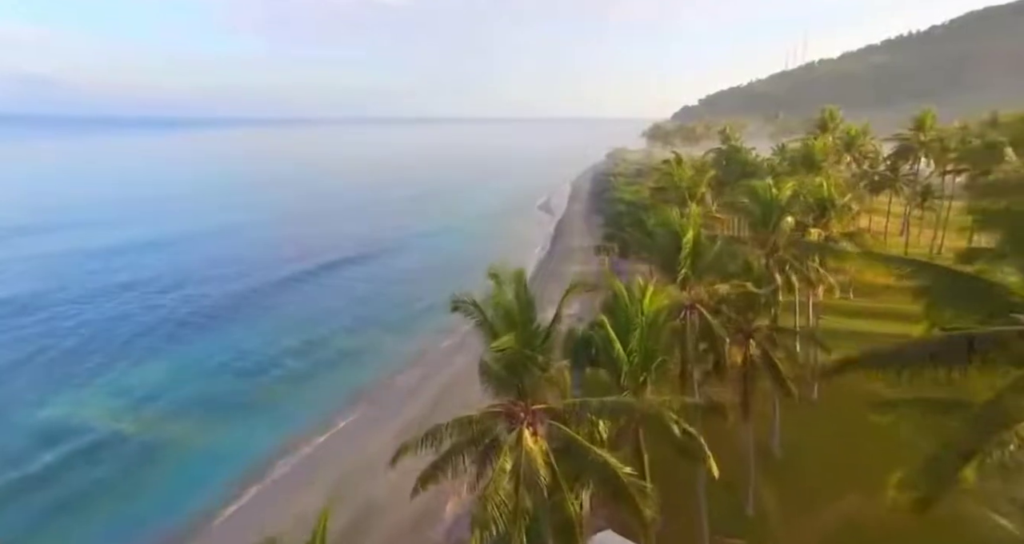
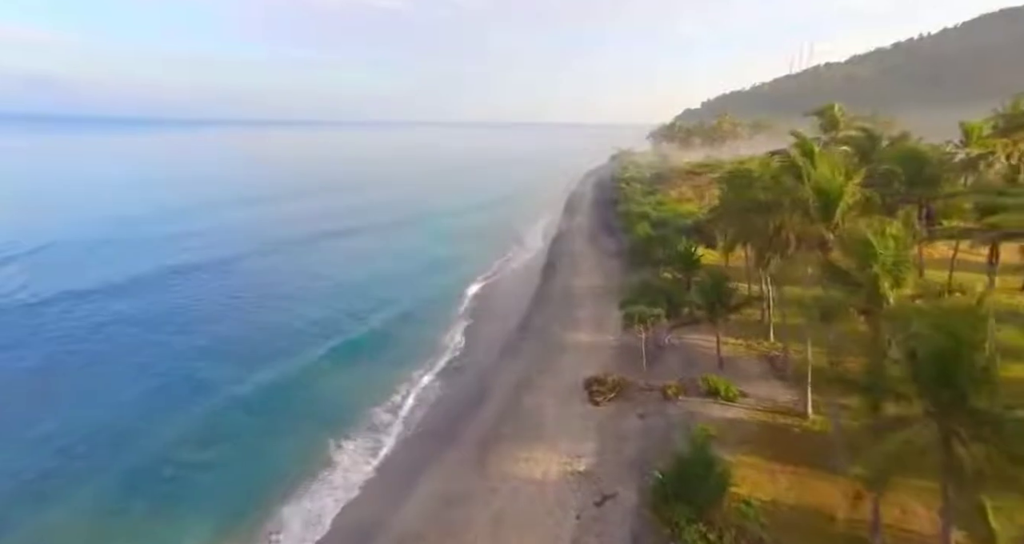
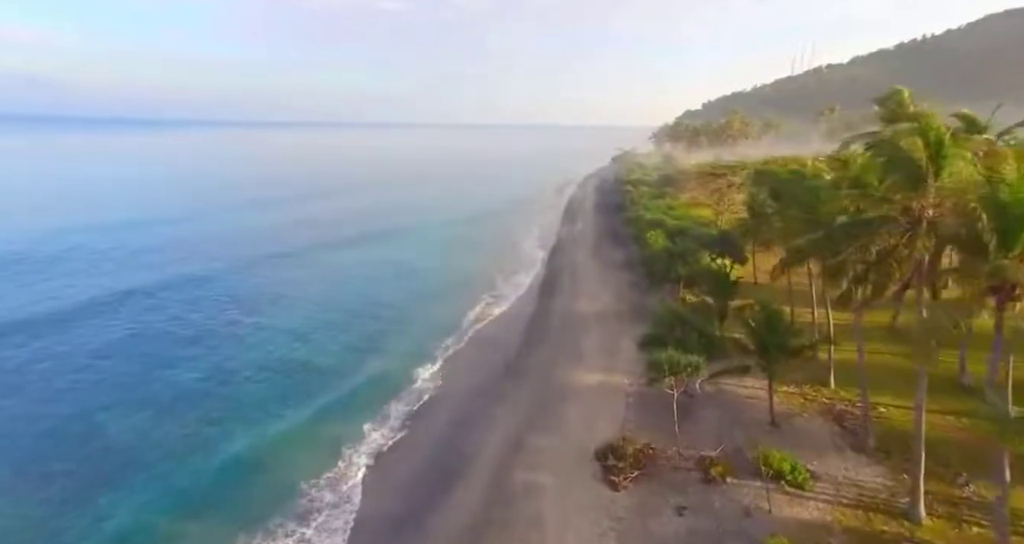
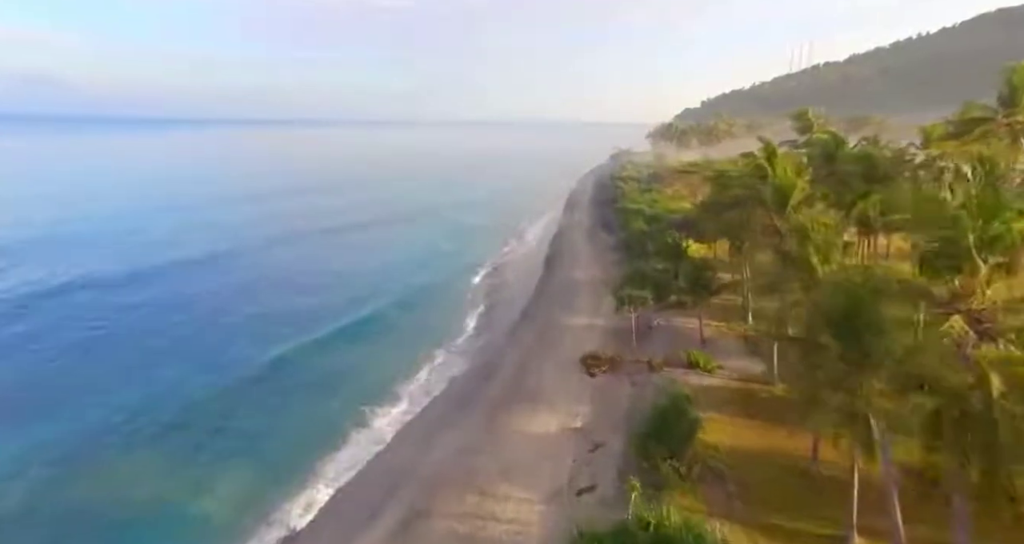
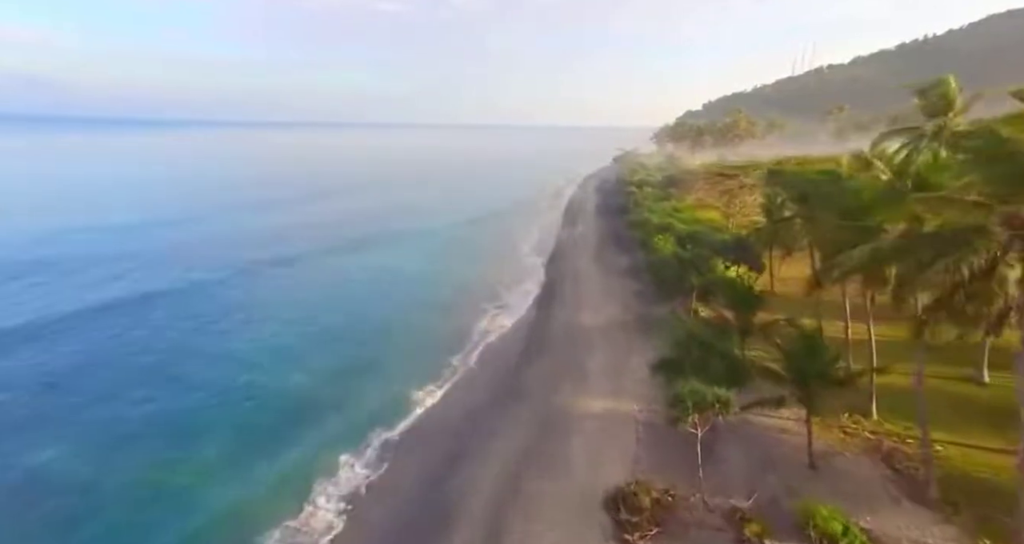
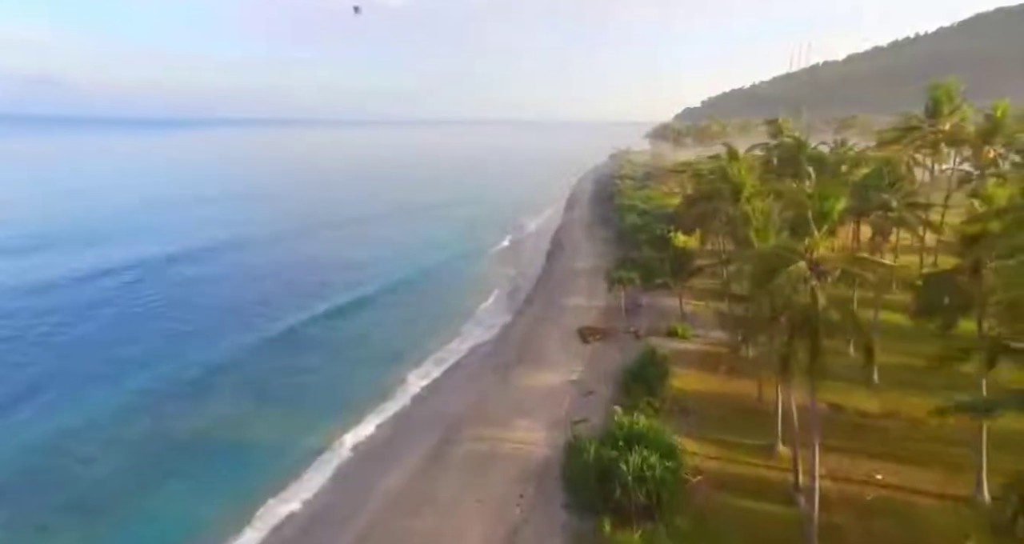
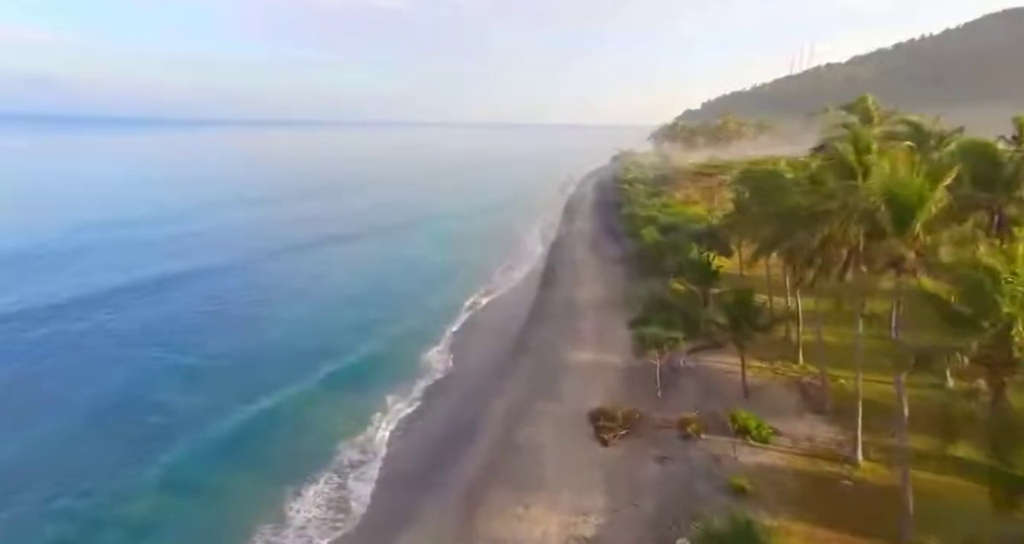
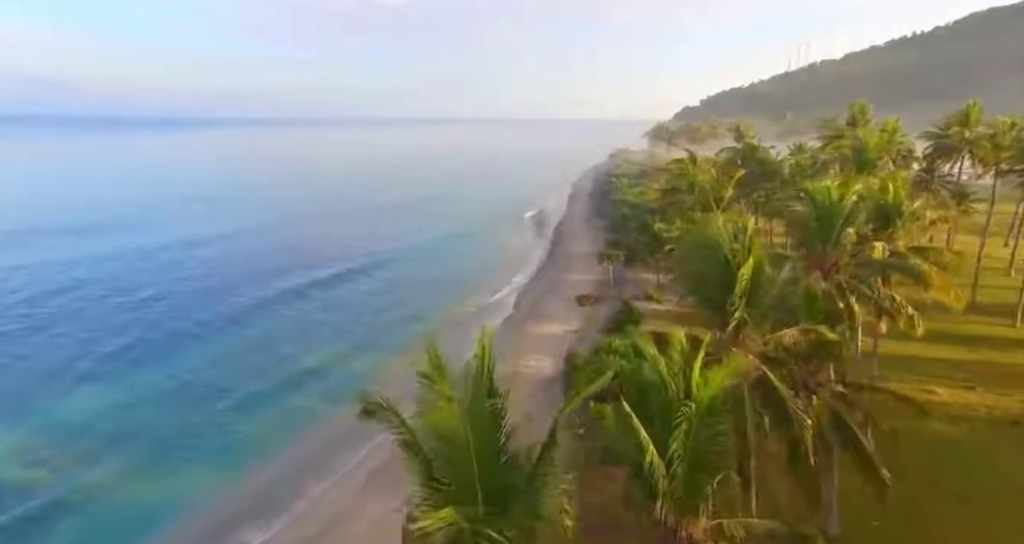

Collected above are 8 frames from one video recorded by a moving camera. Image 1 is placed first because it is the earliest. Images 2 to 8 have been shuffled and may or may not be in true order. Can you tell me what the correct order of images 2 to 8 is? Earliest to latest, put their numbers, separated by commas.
8, 6, 4, 2, 7, 3, 5
